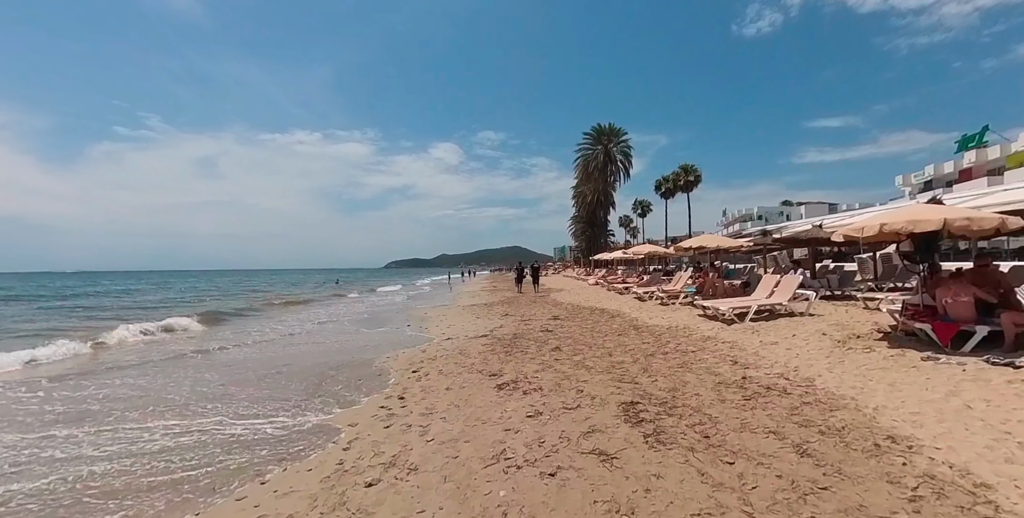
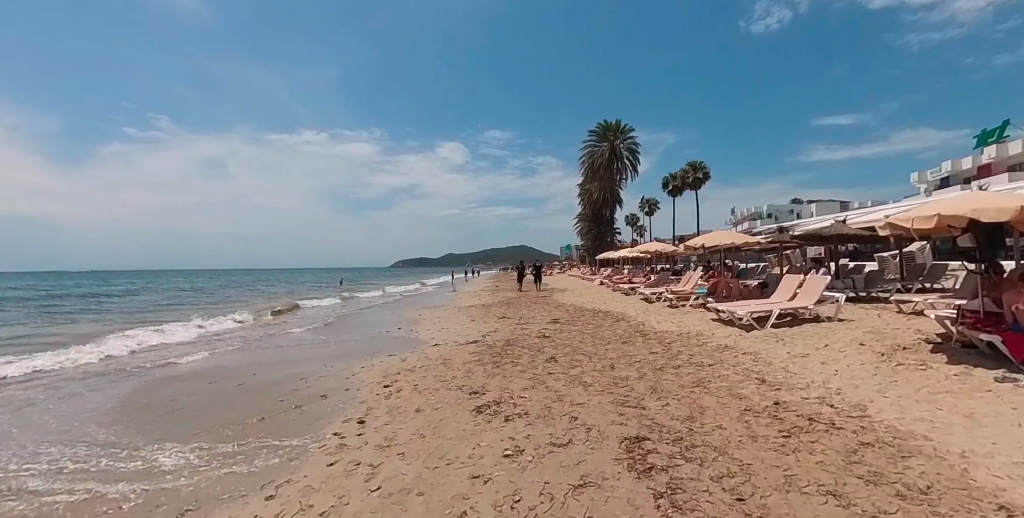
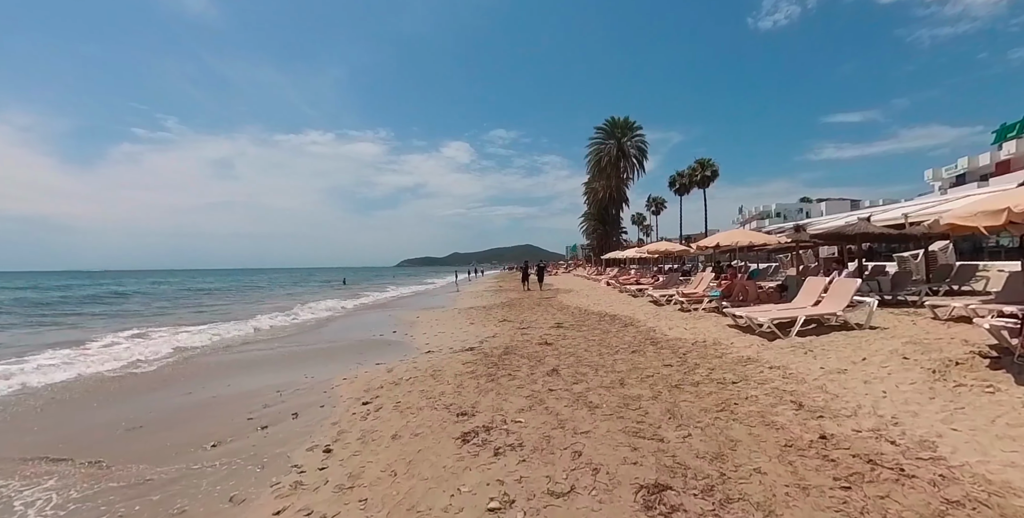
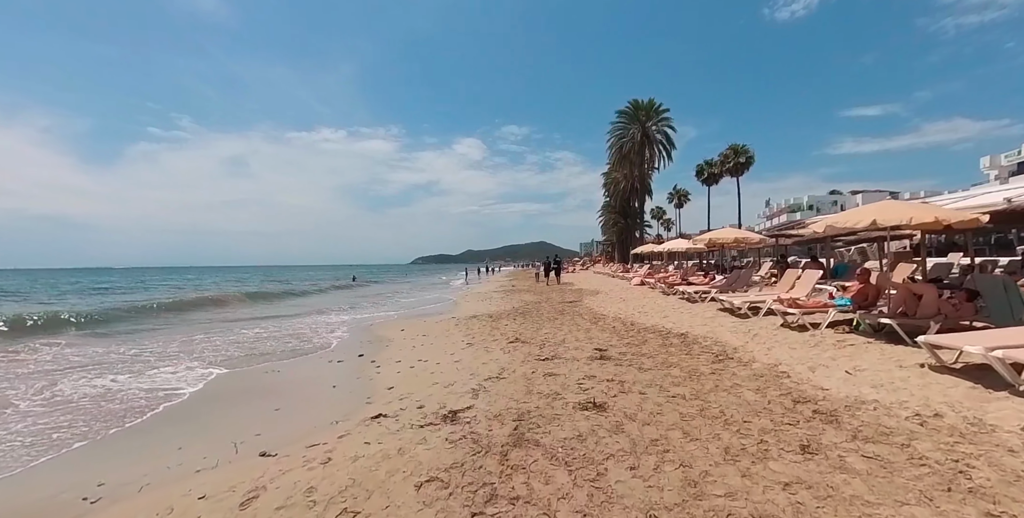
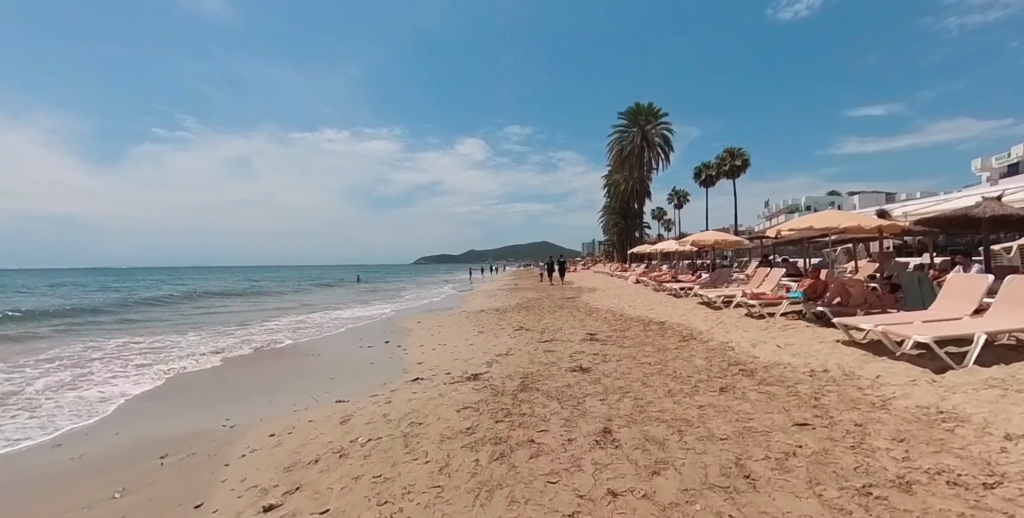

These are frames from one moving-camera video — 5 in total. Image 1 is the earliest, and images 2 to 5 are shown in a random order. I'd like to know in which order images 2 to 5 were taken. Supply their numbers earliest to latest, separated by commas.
2, 3, 5, 4
